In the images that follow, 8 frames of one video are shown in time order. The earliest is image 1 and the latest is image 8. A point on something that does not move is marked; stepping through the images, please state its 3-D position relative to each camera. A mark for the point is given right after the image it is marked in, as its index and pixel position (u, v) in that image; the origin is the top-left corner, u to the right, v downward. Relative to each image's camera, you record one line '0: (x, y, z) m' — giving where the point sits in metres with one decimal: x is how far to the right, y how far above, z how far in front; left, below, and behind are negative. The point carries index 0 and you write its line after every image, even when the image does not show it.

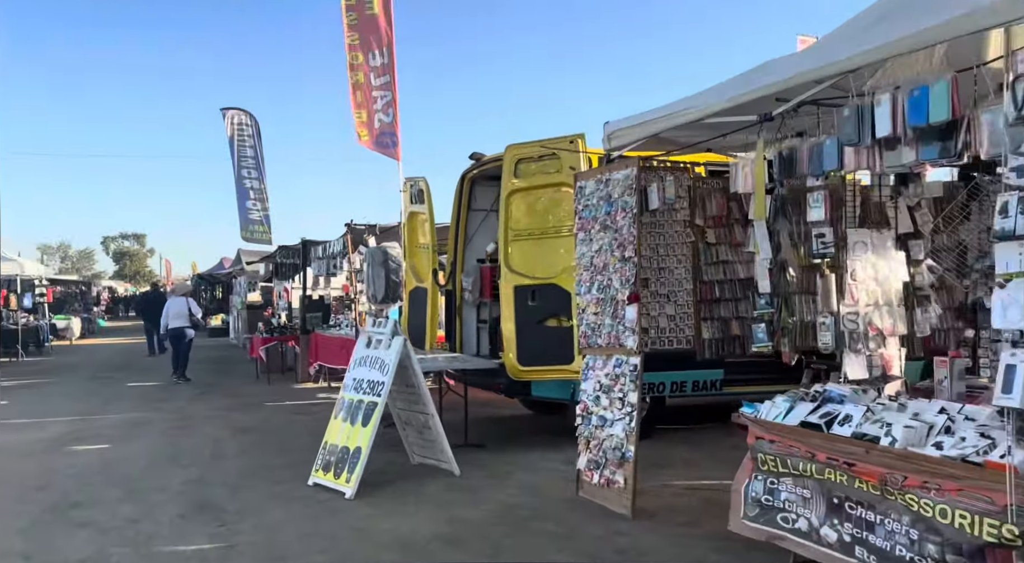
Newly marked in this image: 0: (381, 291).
0: (-1.6, -0.1, +9.0) m
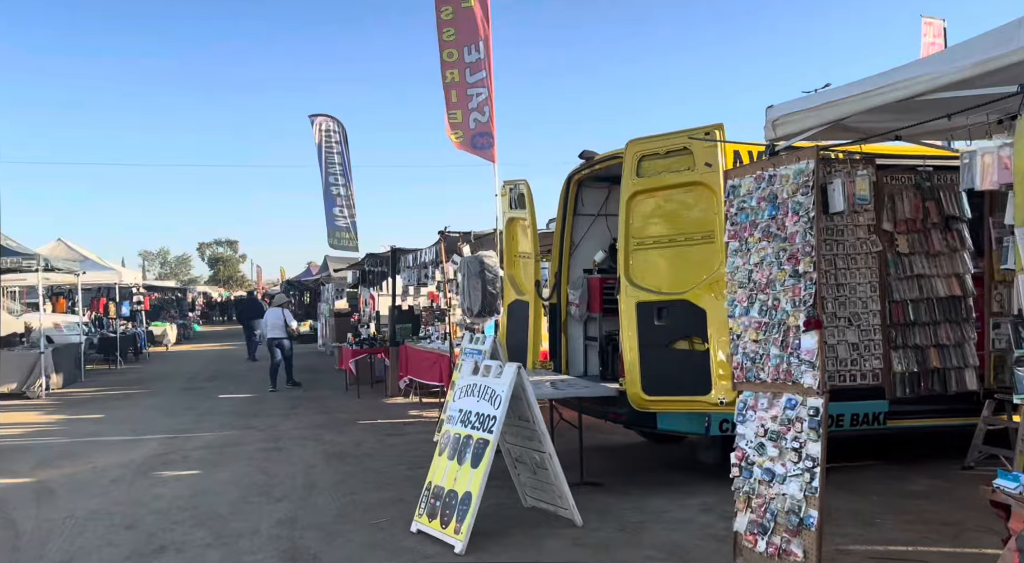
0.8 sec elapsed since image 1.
0: (-0.4, -0.2, +8.3) m
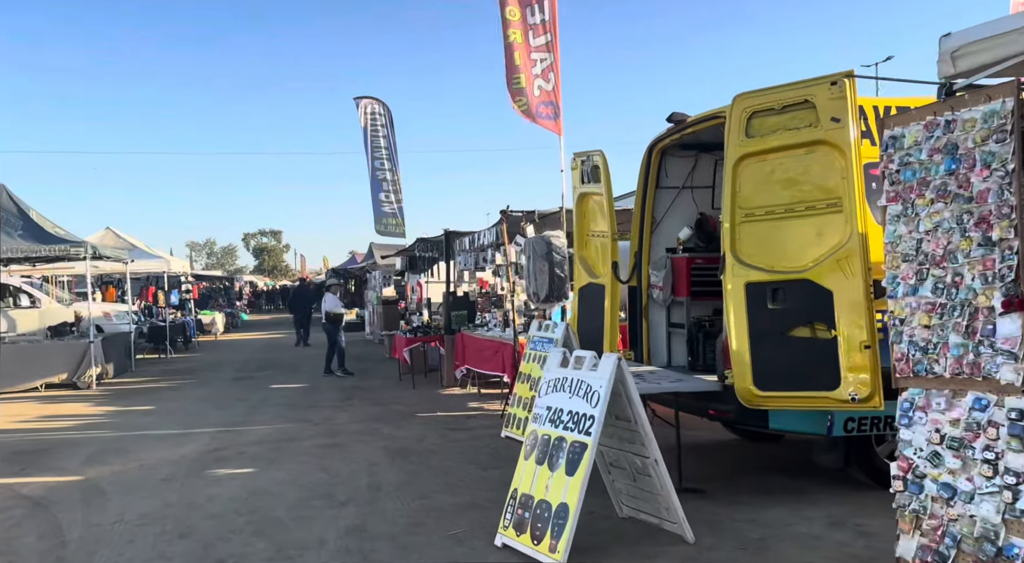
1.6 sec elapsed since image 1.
0: (+0.3, -0.1, +7.7) m
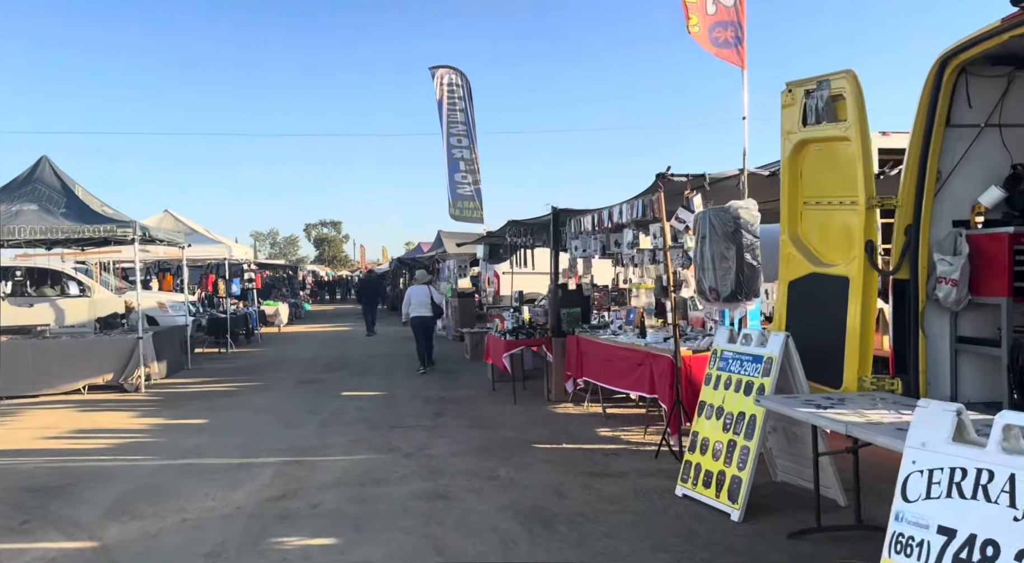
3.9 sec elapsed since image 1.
0: (+1.6, 0.0, +5.5) m
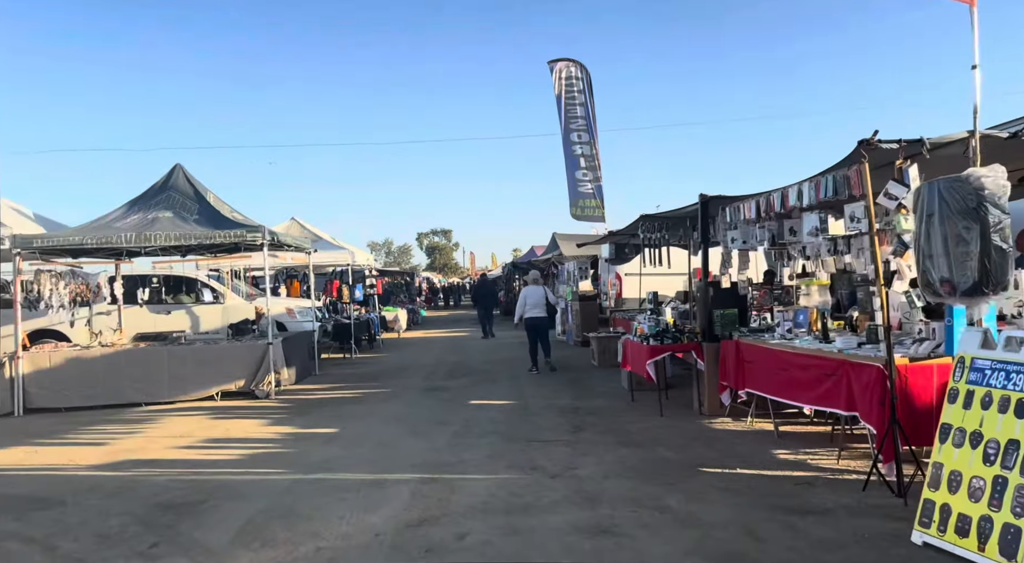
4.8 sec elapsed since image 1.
0: (+2.6, +0.1, +4.4) m
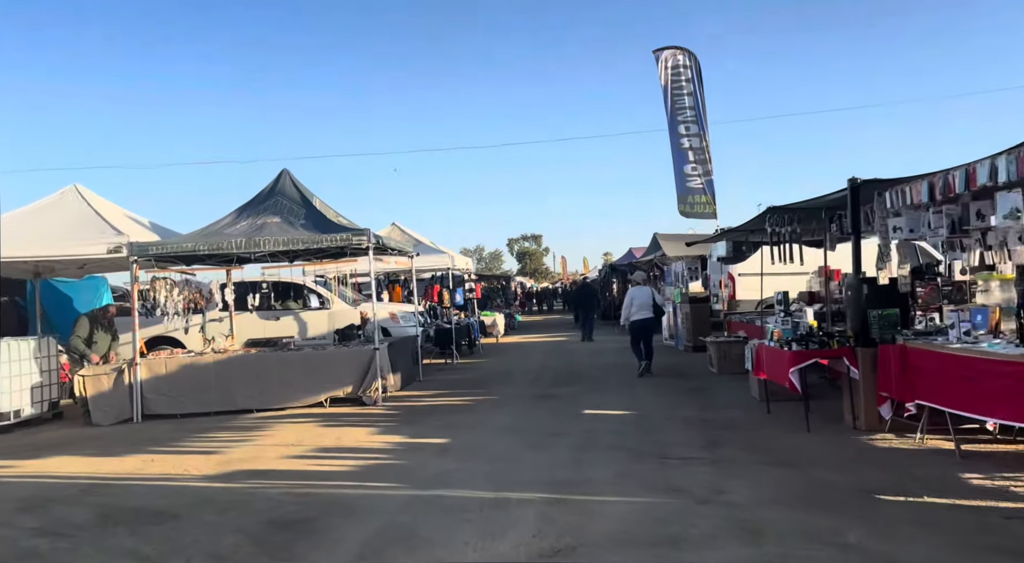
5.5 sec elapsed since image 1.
0: (+3.4, +0.1, +3.4) m
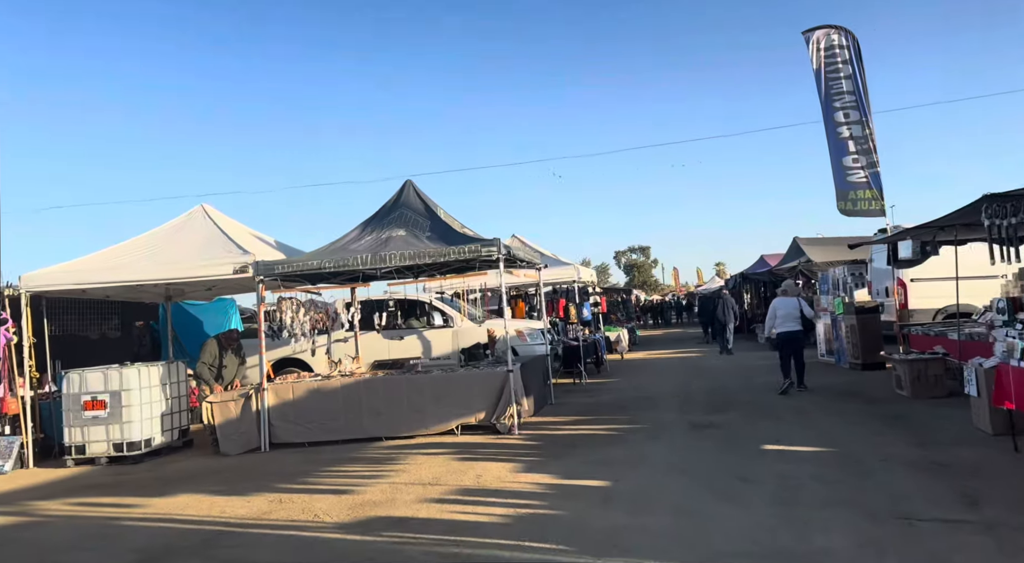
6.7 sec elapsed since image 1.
0: (+4.2, +0.2, +1.7) m
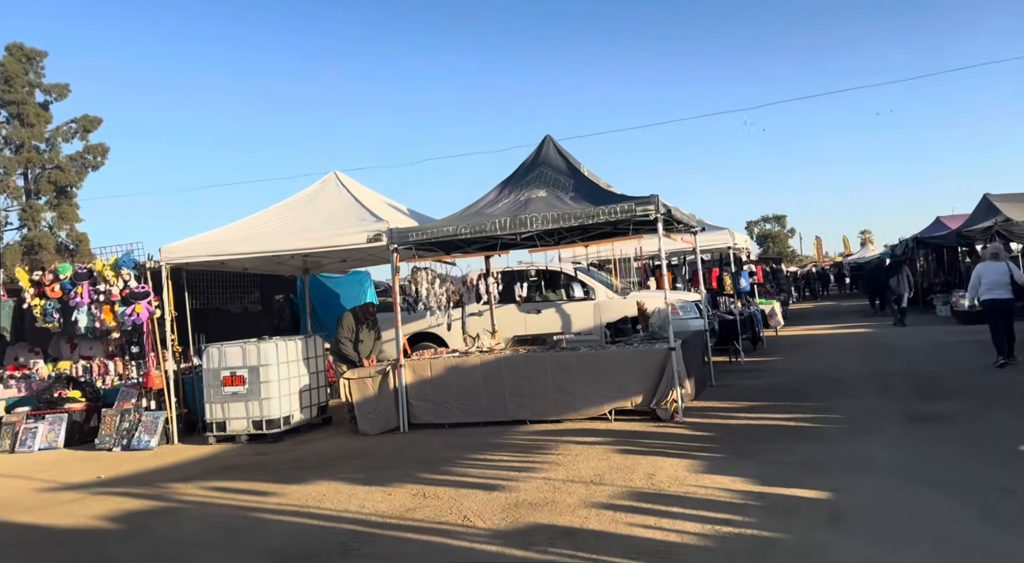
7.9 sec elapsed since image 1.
0: (+4.6, +0.3, -0.3) m
